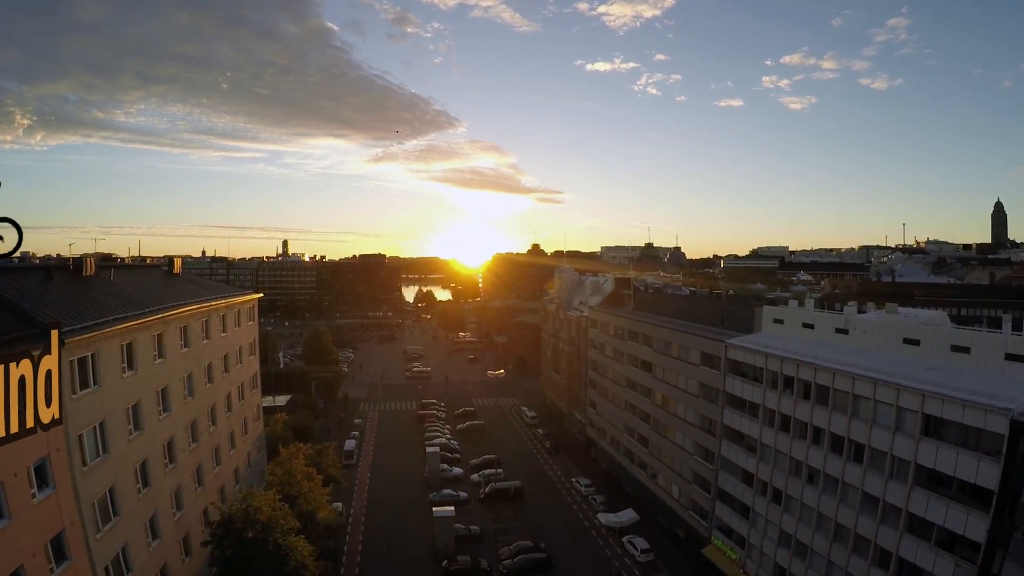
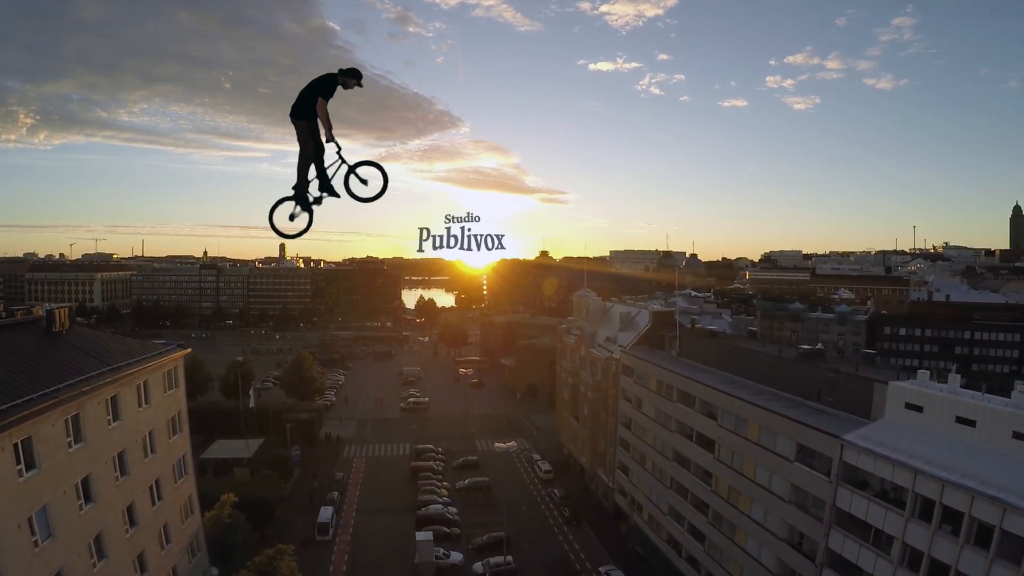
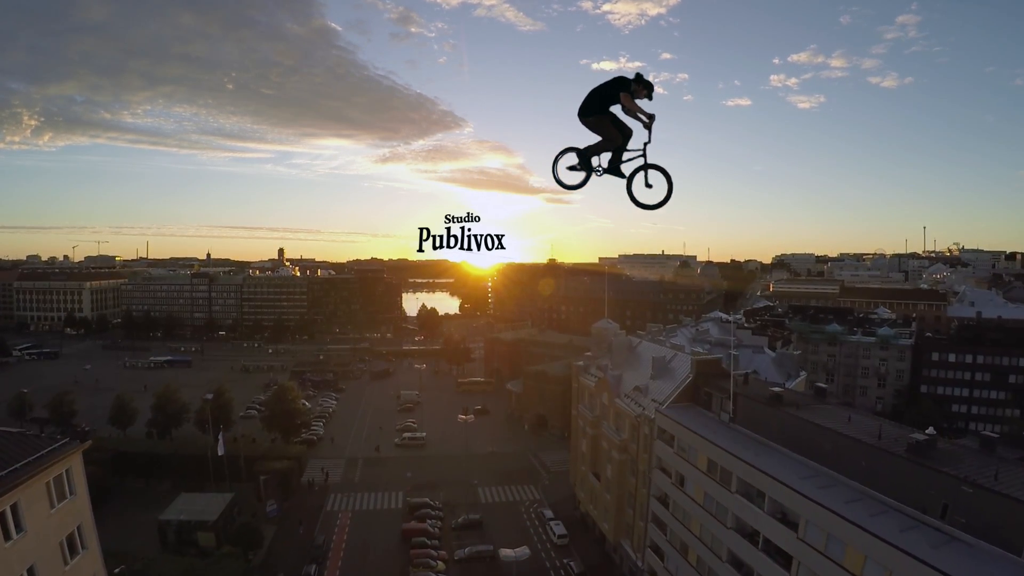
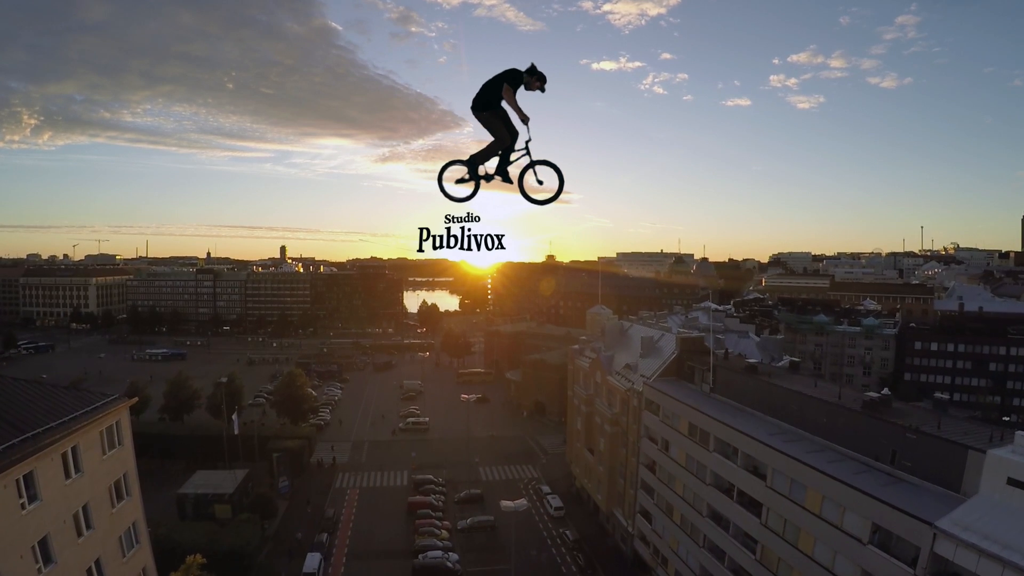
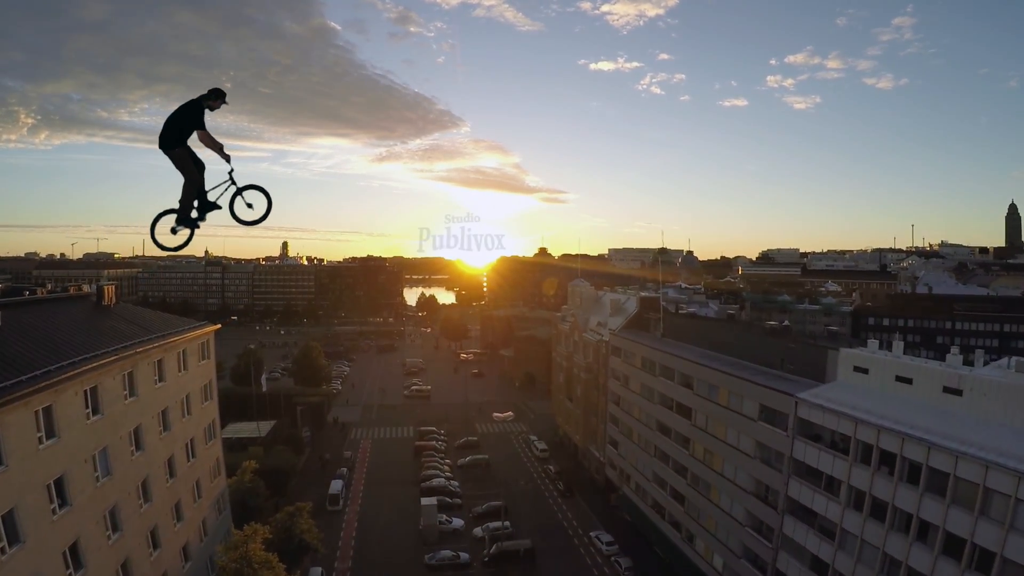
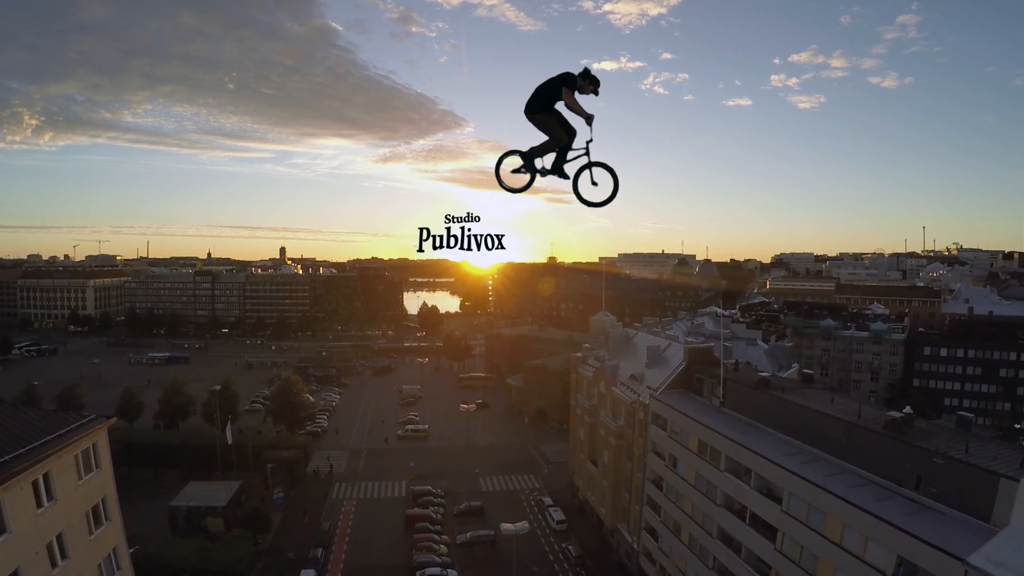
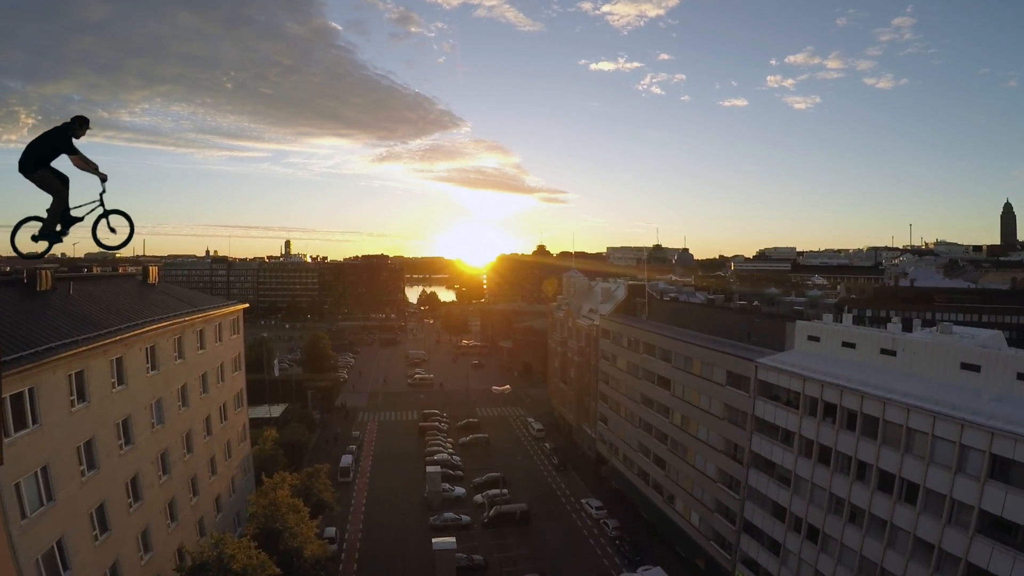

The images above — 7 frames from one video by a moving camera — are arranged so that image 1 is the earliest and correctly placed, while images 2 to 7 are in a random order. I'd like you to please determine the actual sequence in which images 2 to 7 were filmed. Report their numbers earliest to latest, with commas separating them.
7, 5, 2, 4, 6, 3
